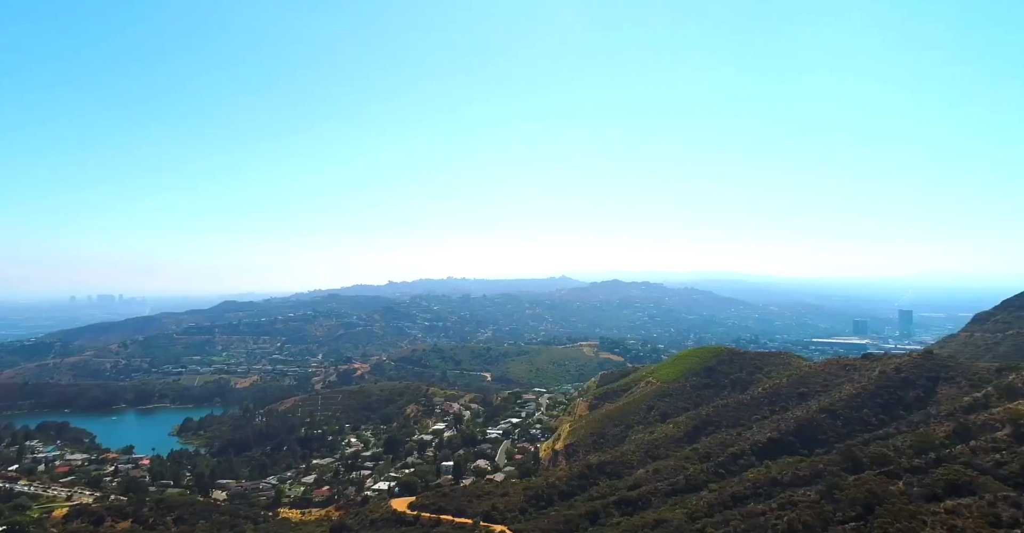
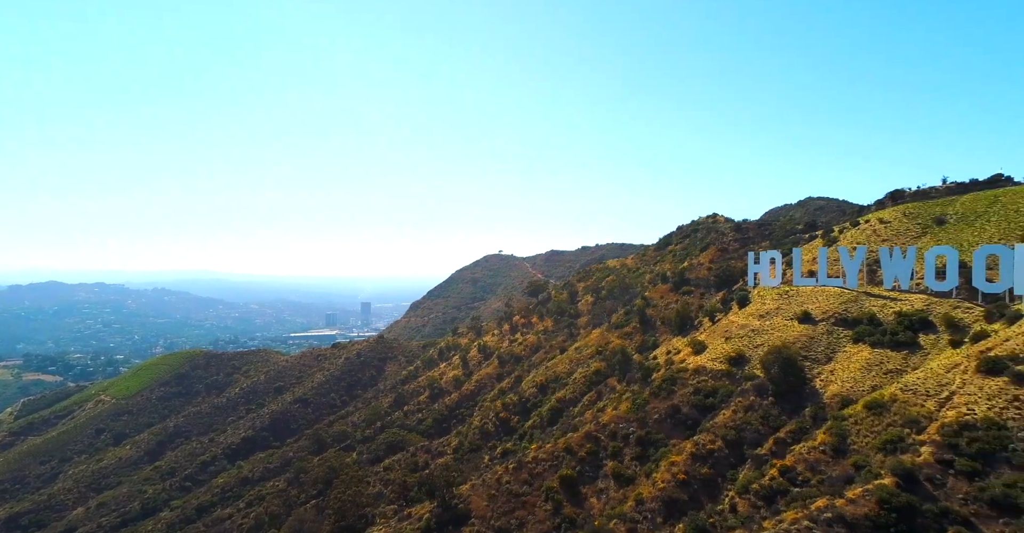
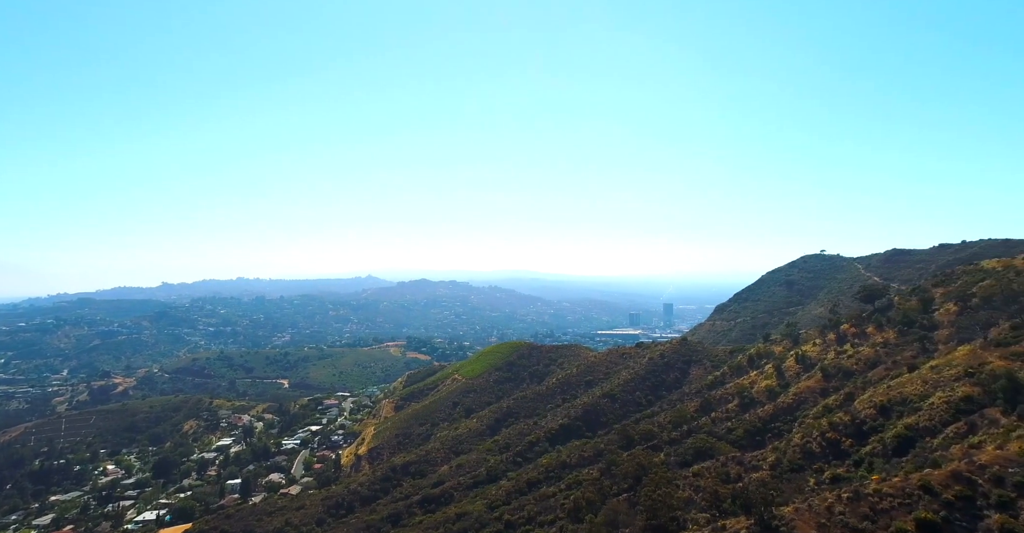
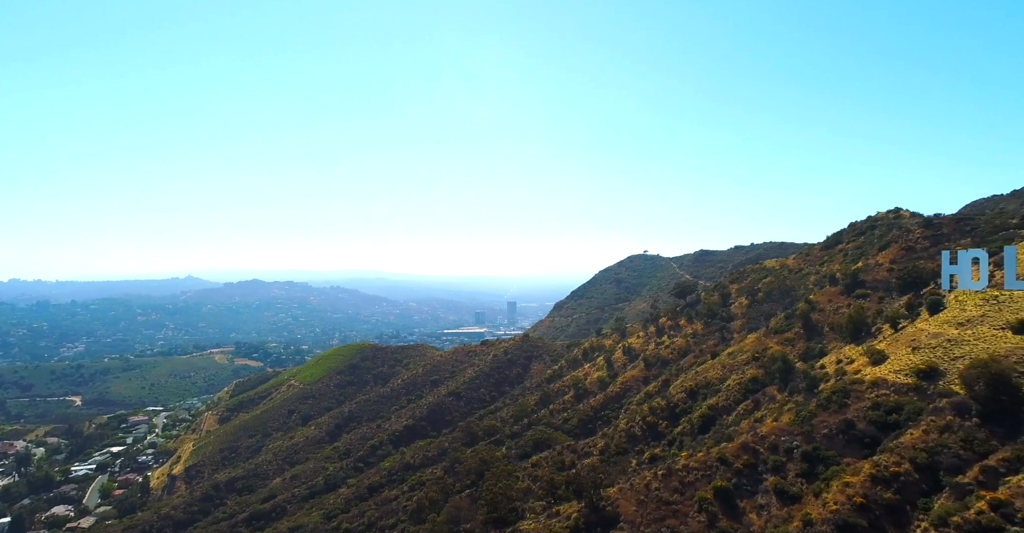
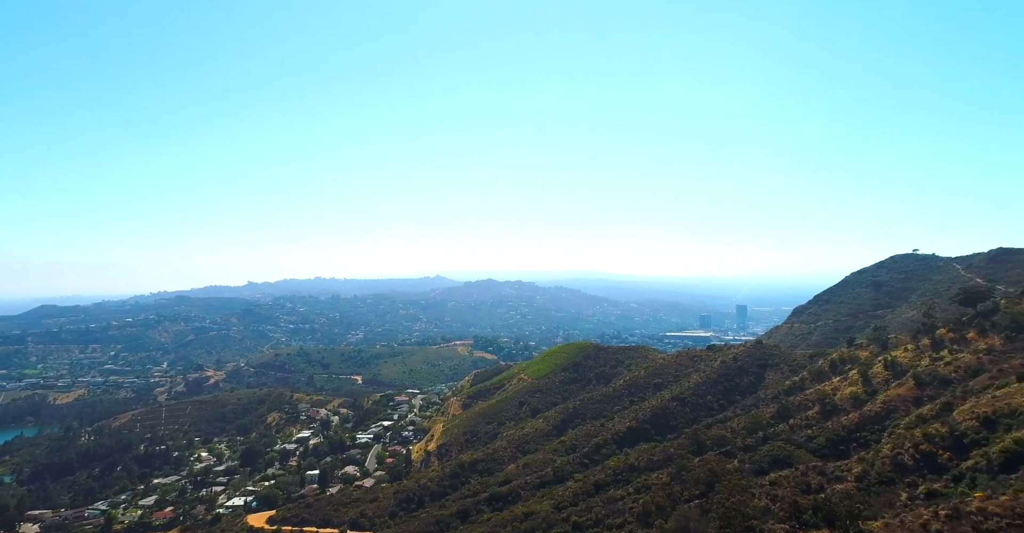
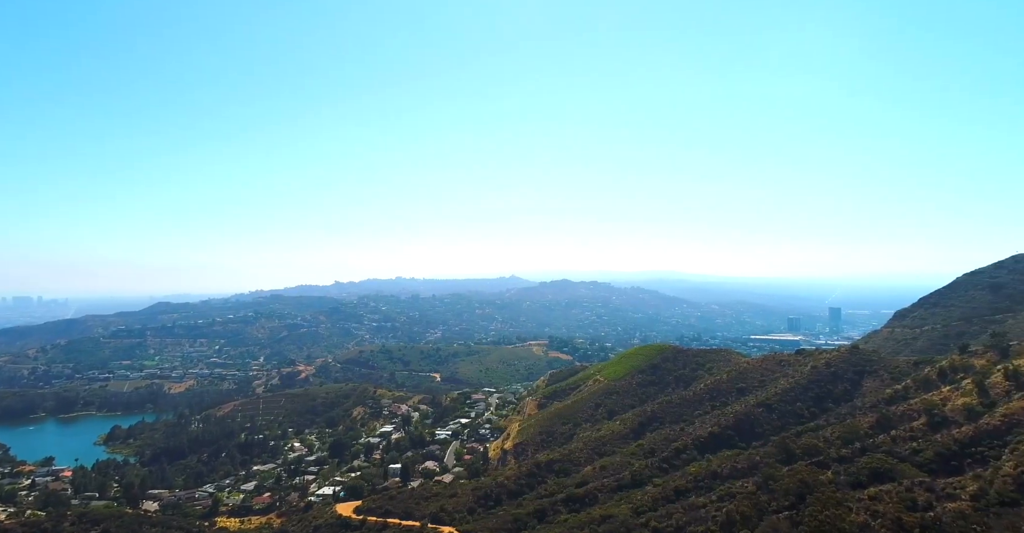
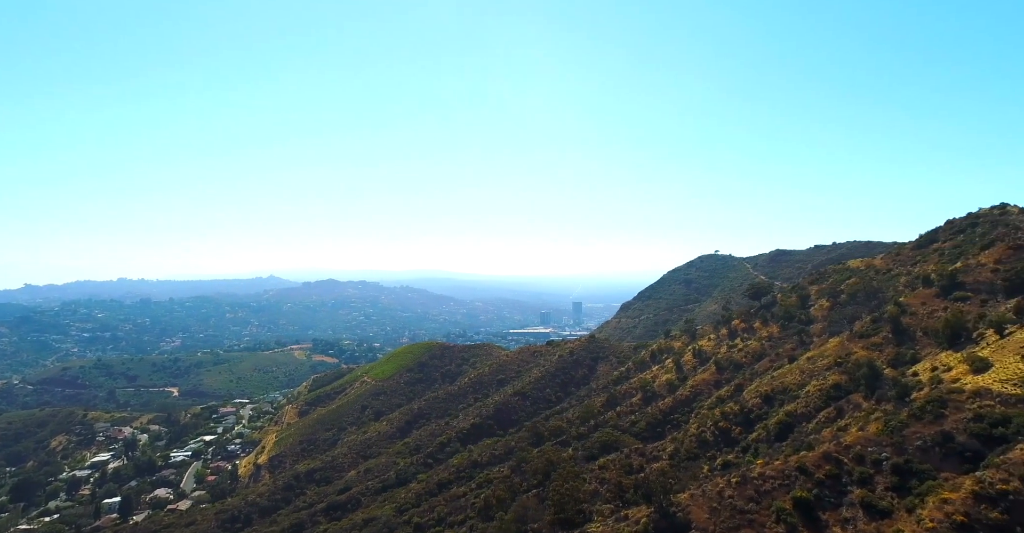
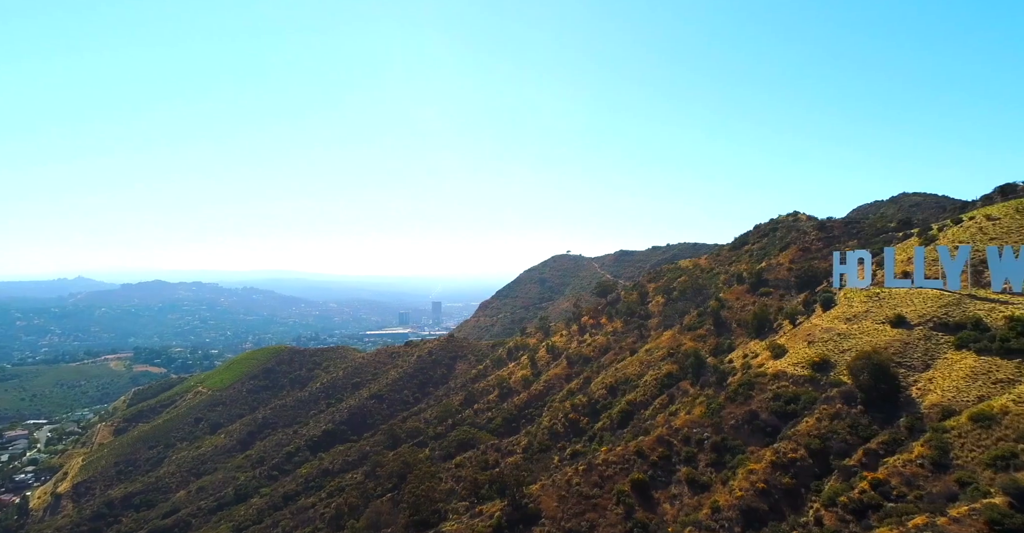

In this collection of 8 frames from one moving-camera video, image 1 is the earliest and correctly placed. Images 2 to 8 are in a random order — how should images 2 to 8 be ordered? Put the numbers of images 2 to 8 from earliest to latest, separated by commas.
6, 5, 3, 7, 4, 8, 2
